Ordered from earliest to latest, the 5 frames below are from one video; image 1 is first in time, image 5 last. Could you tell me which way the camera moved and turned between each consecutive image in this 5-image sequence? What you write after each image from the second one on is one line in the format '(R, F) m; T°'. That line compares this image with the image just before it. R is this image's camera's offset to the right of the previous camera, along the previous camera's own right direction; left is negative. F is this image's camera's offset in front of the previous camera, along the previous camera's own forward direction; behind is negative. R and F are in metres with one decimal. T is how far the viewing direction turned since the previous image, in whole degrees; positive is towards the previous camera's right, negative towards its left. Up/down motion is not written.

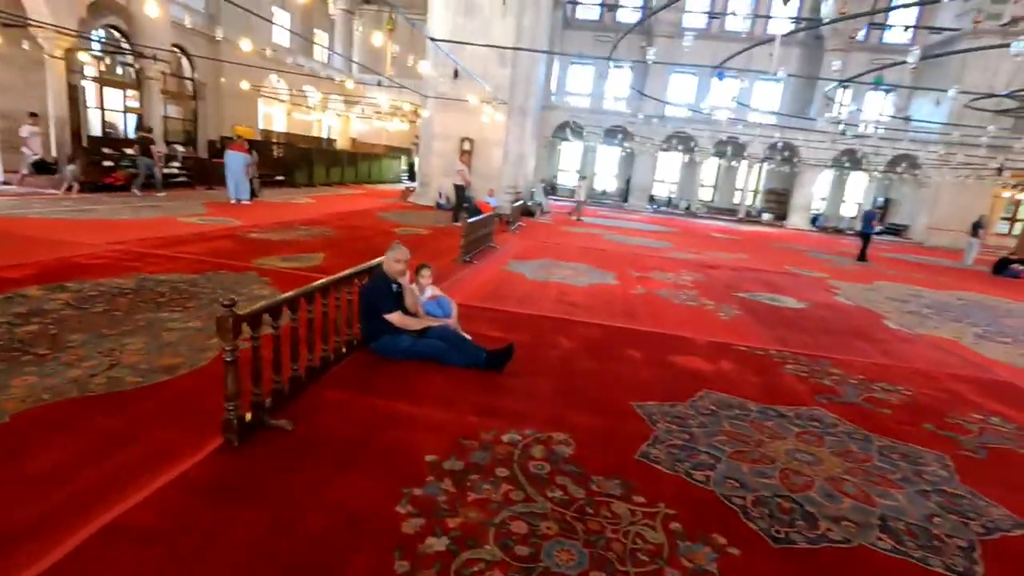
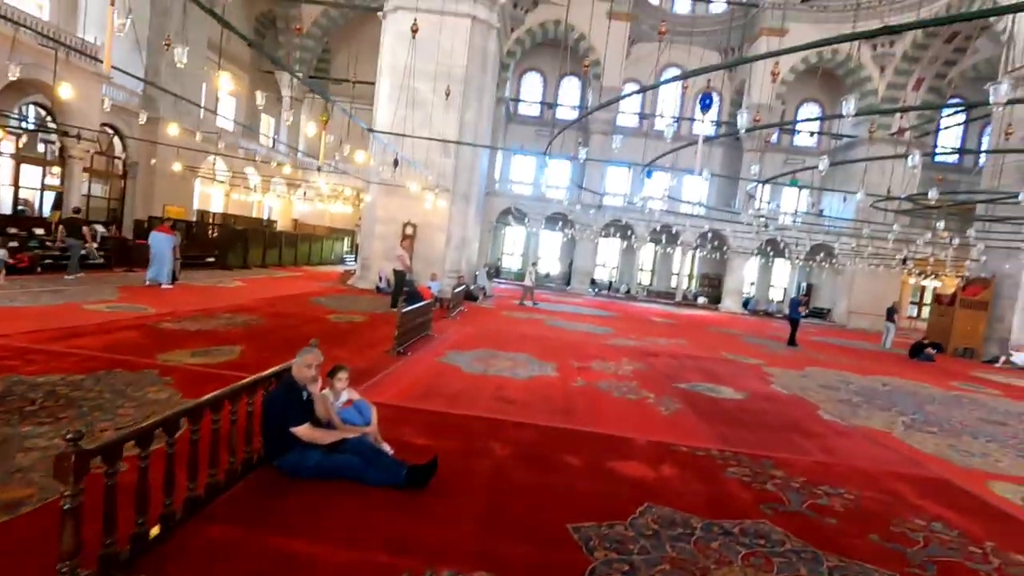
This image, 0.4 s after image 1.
(+0.1, +0.1) m; +6°
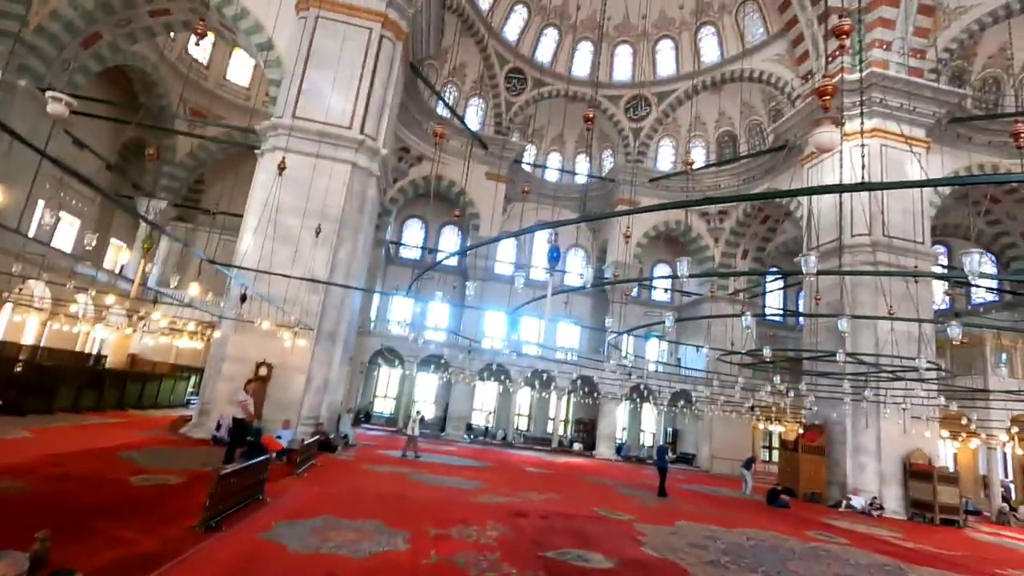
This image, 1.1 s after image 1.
(+0.2, +0.3) m; +13°
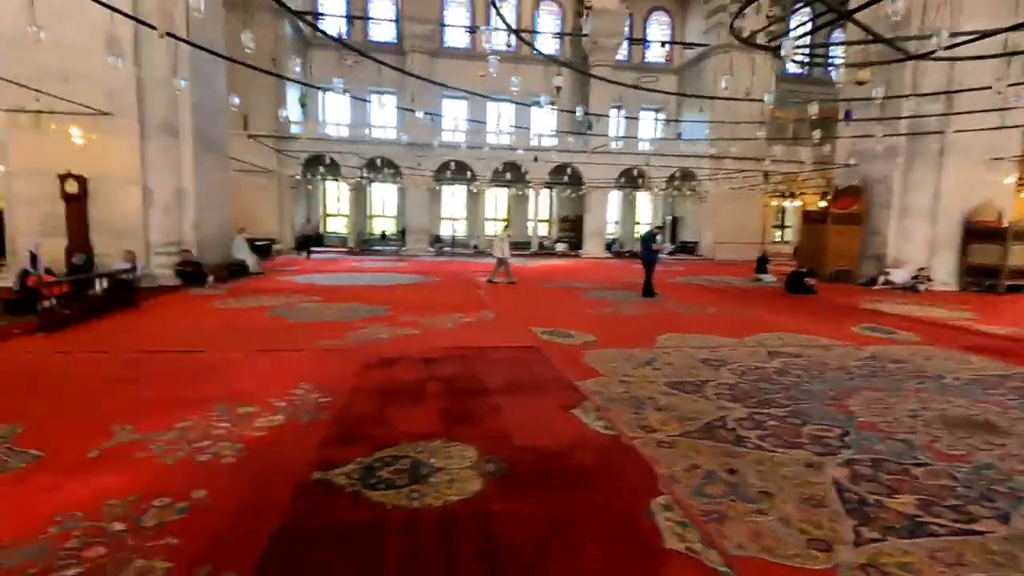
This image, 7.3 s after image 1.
(+1.1, +2.8) m; -2°
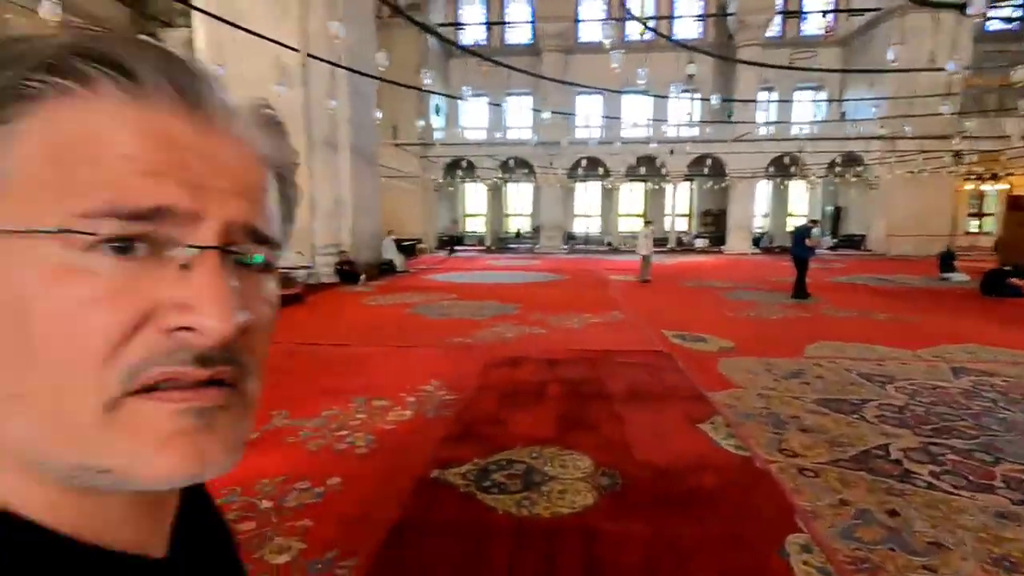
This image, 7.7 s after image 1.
(+0.1, +0.1) m; -14°
